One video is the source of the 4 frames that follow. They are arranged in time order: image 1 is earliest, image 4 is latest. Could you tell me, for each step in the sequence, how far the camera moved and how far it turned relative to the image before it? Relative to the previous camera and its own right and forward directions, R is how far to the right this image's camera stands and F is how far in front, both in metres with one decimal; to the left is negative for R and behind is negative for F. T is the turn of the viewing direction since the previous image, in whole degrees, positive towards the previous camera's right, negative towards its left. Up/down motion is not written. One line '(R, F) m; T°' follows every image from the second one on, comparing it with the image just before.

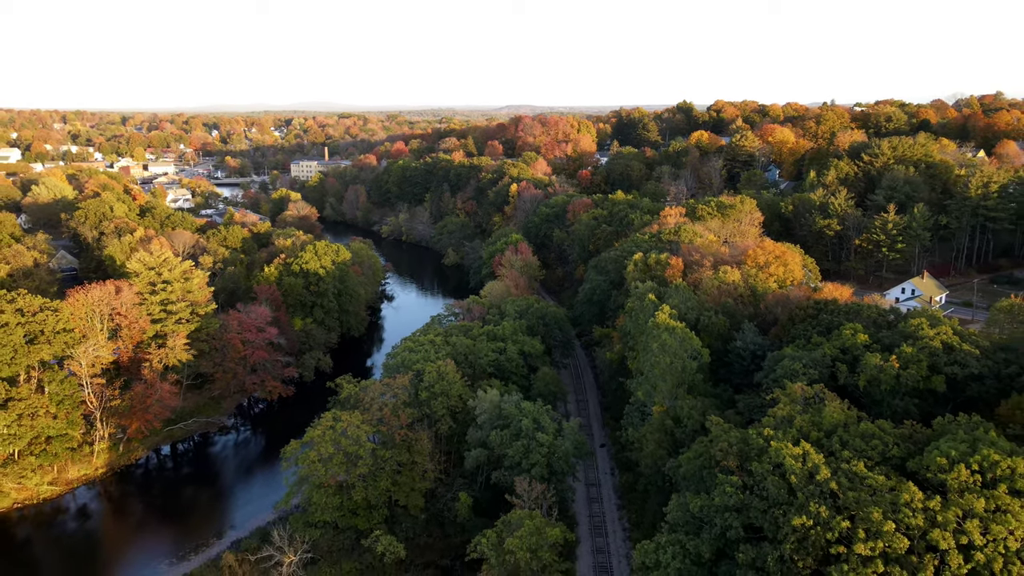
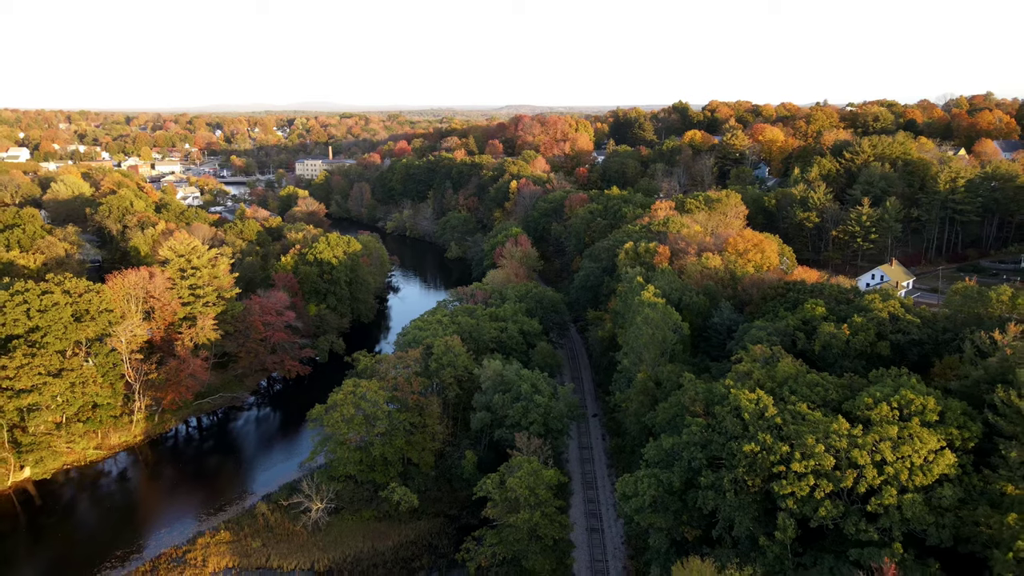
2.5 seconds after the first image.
(0.0, -2.9) m; 0°
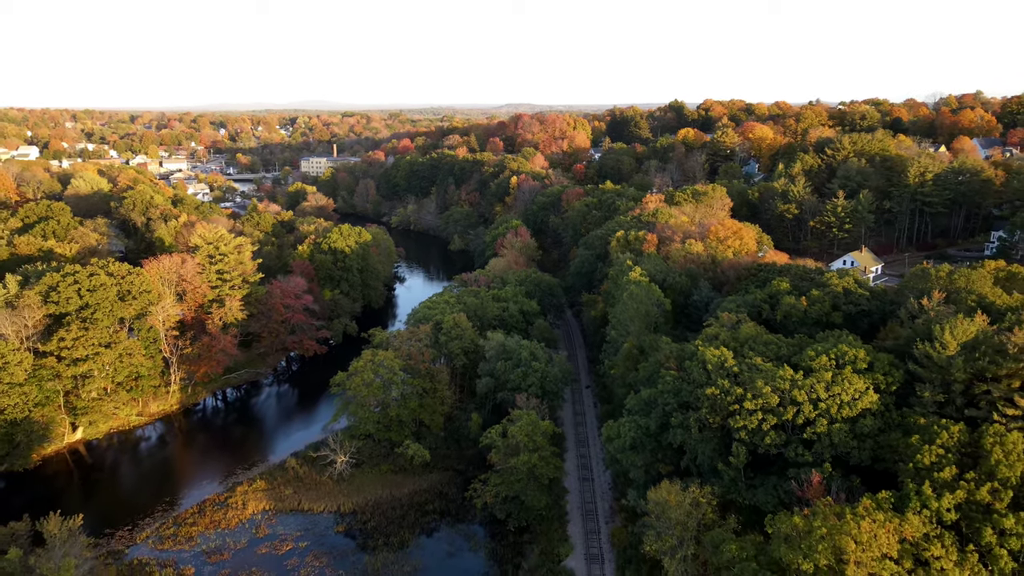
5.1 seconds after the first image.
(-0.1, -3.2) m; 0°
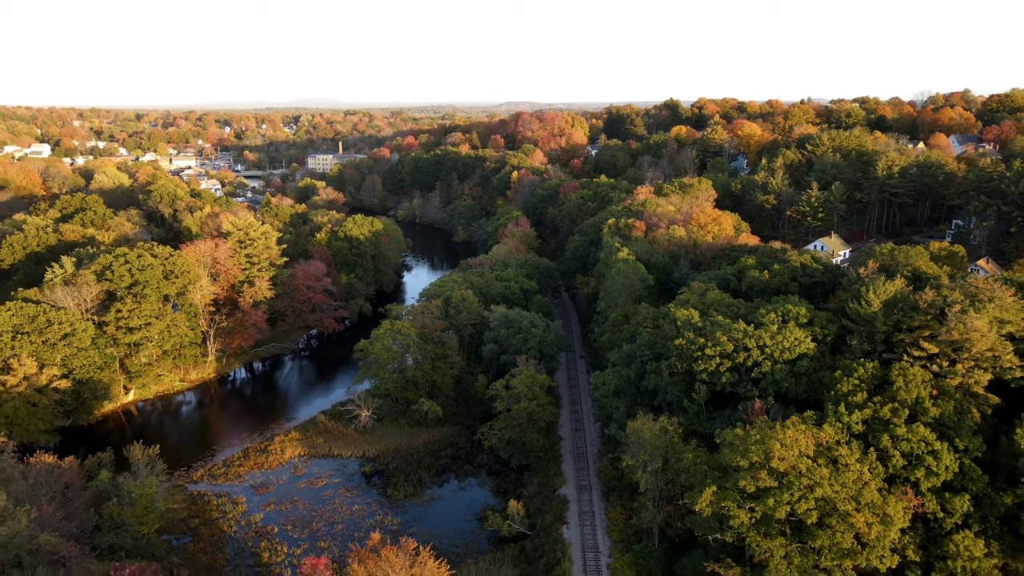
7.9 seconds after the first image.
(-0.1, -4.0) m; 0°
